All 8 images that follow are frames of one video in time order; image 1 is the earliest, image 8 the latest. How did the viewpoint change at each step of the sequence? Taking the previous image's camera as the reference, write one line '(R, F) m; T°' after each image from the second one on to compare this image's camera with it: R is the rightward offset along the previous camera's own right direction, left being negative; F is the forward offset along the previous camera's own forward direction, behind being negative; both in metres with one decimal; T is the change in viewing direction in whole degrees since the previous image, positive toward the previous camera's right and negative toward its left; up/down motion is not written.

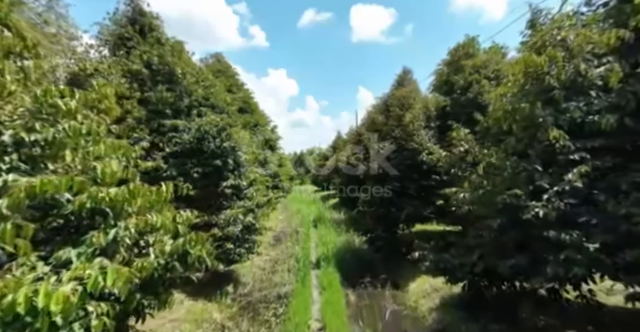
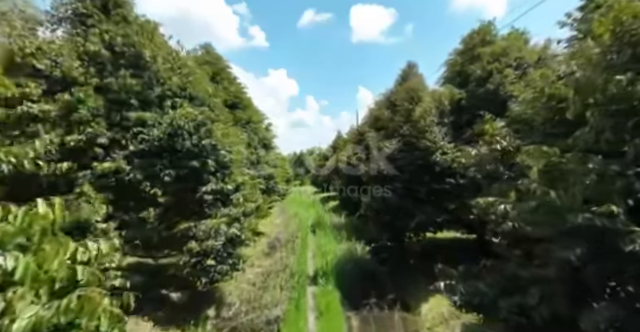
(+0.1, +1.0) m; 0°
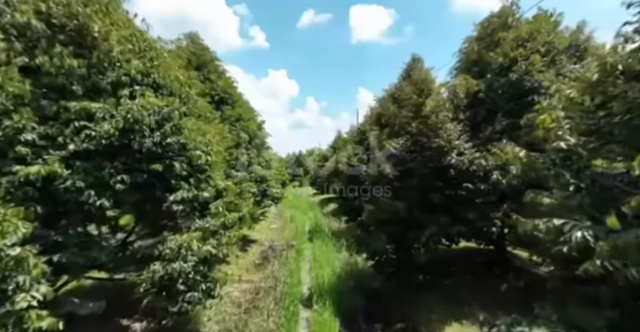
(+0.1, +1.0) m; 0°
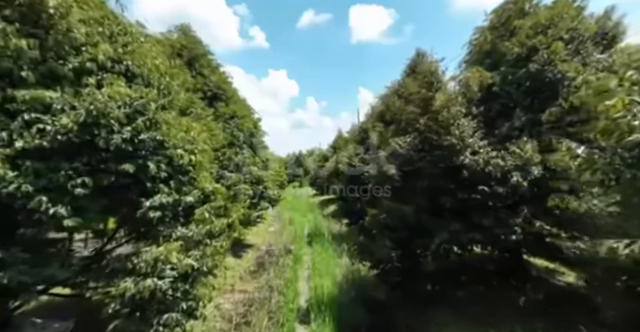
(0.0, +0.6) m; 0°
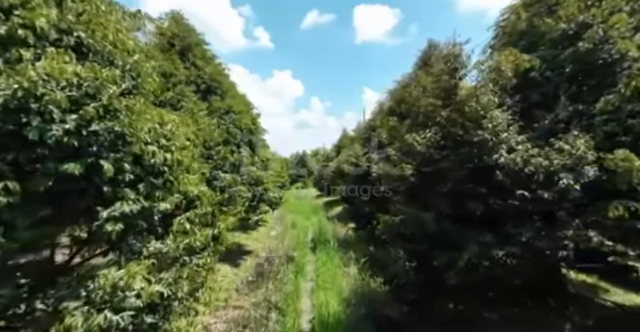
(0.0, +0.9) m; -1°
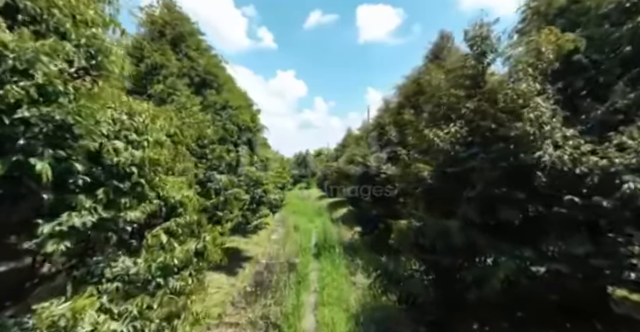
(0.0, +0.7) m; -1°
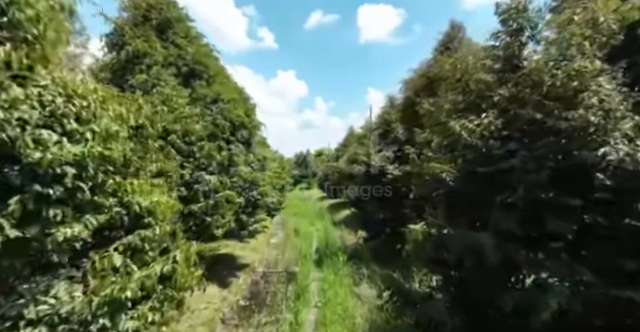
(0.0, +0.8) m; 0°
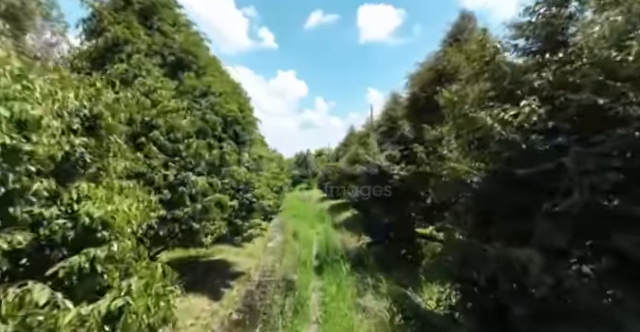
(0.0, +0.7) m; 0°
